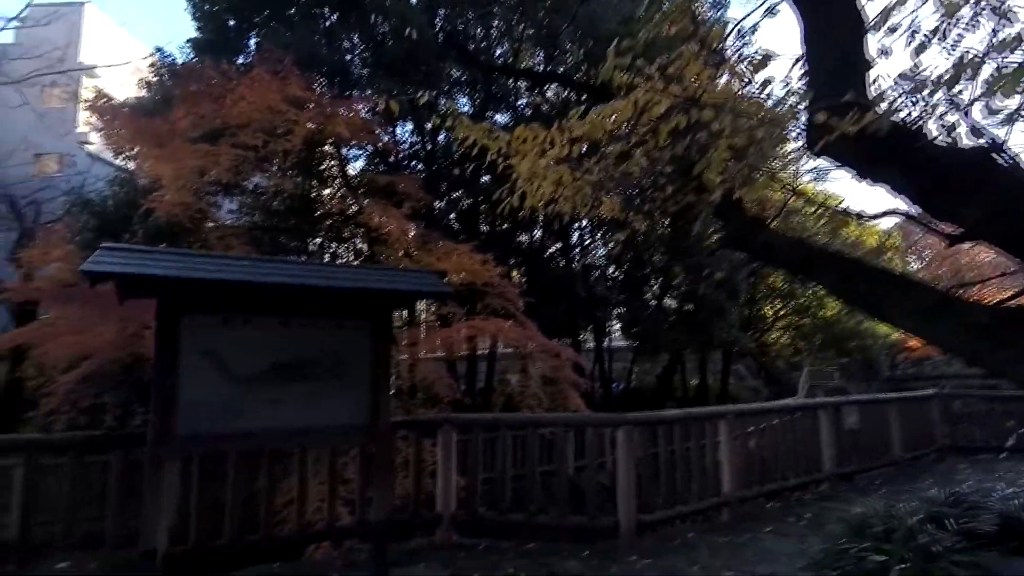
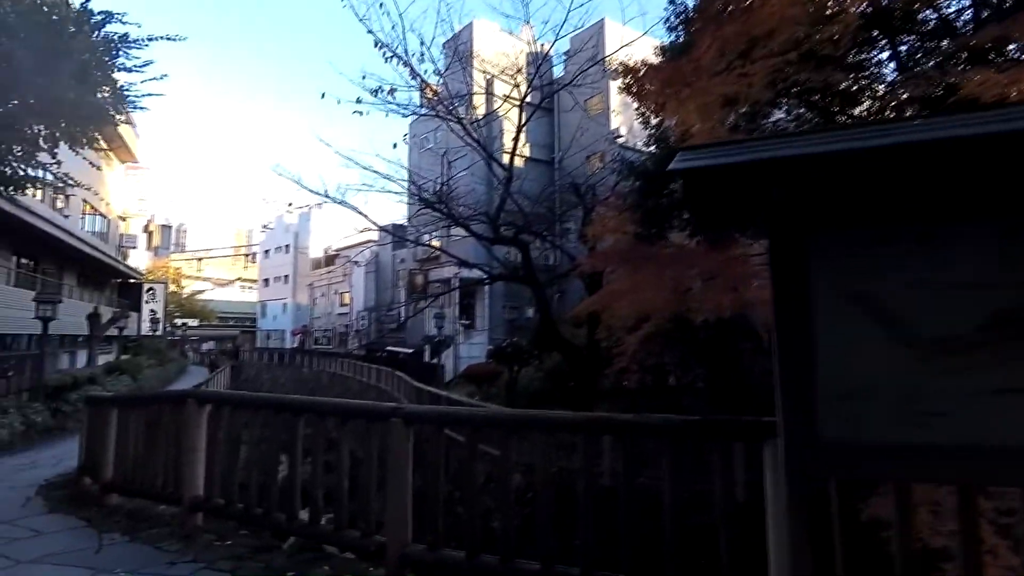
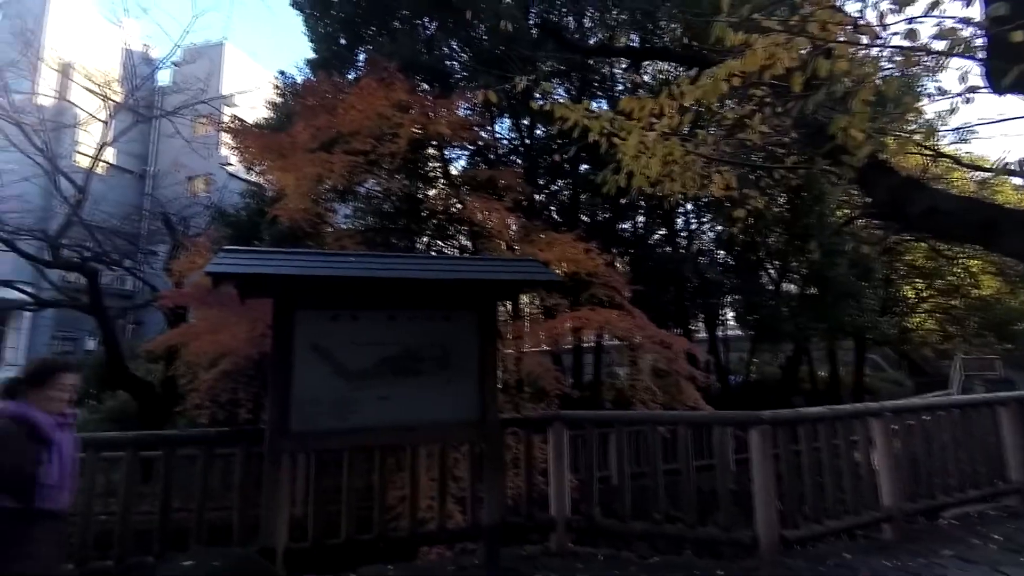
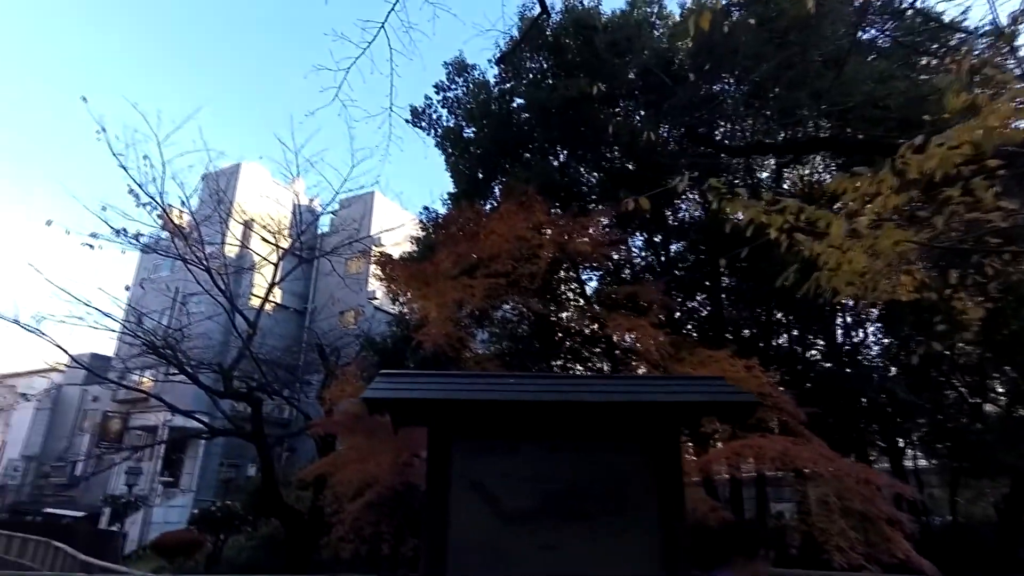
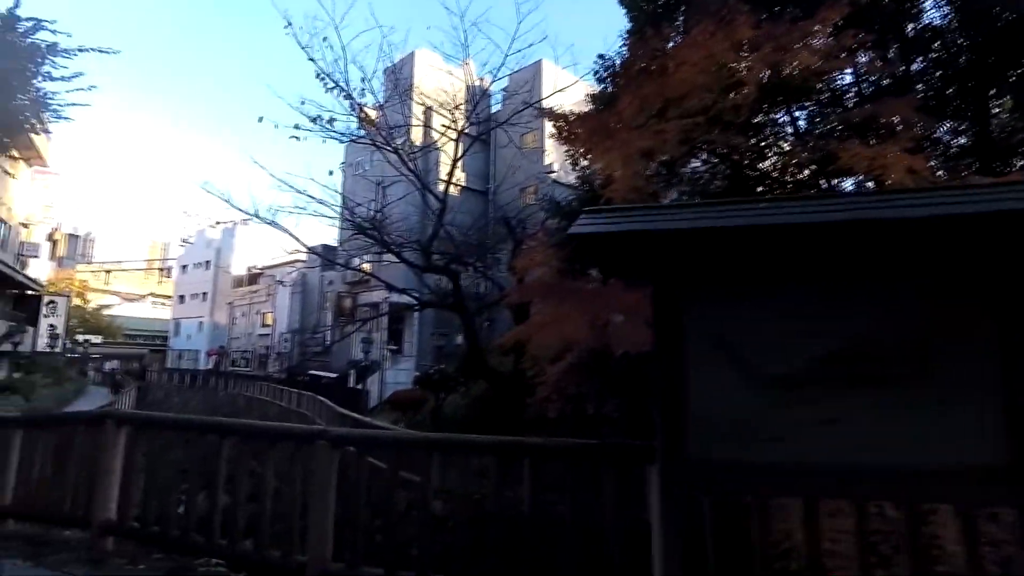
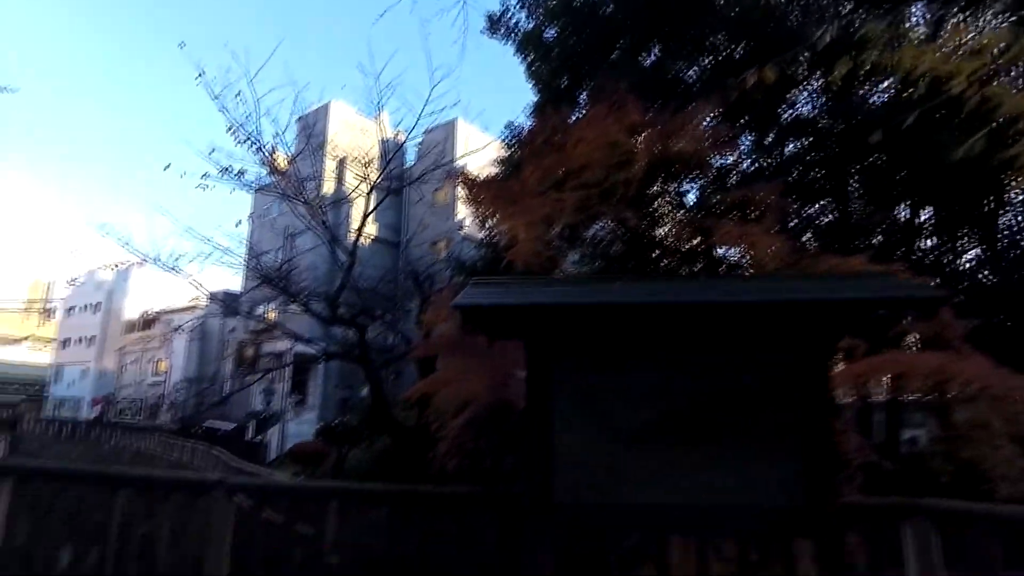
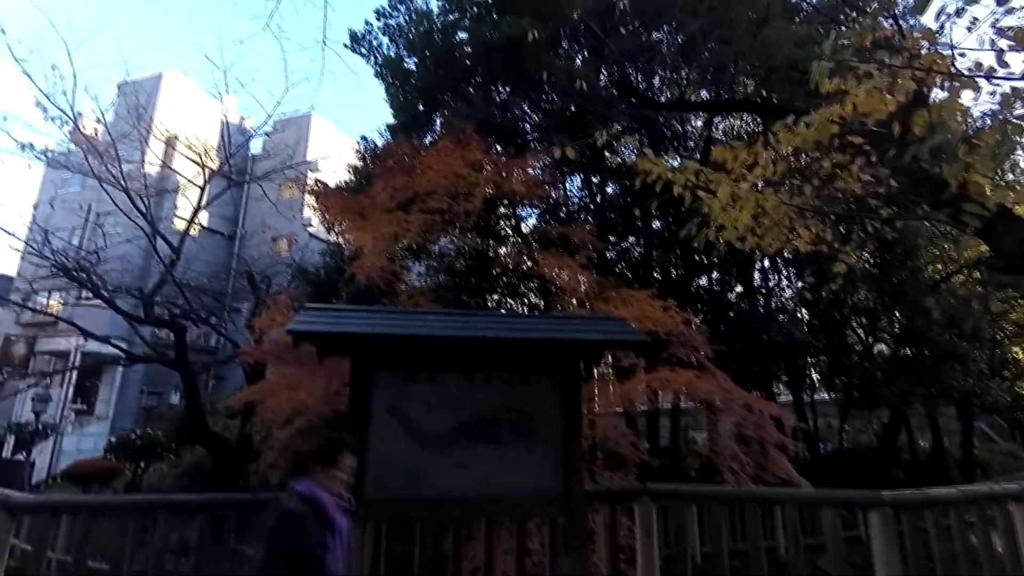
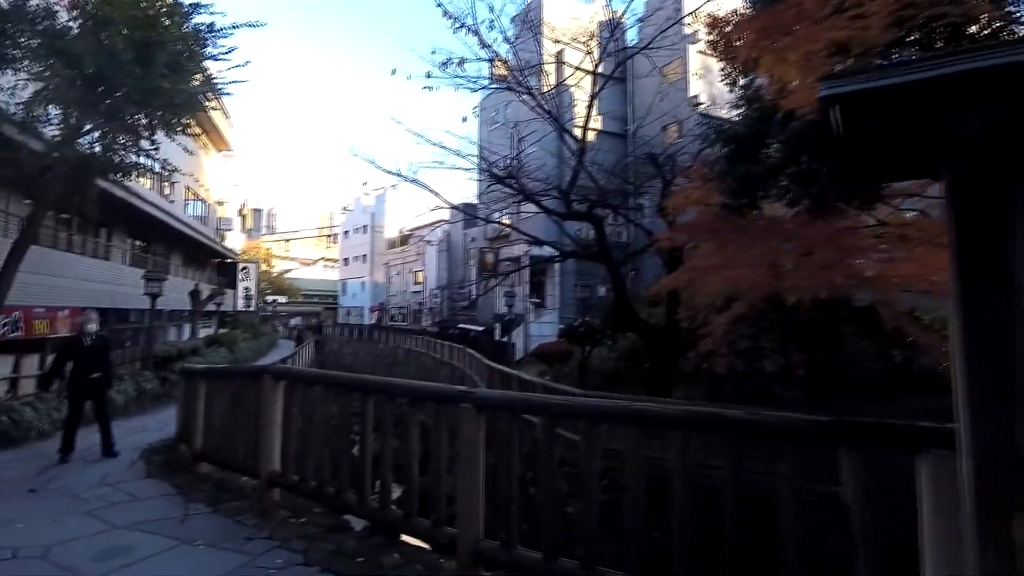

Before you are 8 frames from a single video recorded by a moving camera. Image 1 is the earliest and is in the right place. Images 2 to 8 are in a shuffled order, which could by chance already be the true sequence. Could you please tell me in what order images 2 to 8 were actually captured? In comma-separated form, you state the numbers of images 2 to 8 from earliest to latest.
3, 7, 4, 6, 5, 2, 8
